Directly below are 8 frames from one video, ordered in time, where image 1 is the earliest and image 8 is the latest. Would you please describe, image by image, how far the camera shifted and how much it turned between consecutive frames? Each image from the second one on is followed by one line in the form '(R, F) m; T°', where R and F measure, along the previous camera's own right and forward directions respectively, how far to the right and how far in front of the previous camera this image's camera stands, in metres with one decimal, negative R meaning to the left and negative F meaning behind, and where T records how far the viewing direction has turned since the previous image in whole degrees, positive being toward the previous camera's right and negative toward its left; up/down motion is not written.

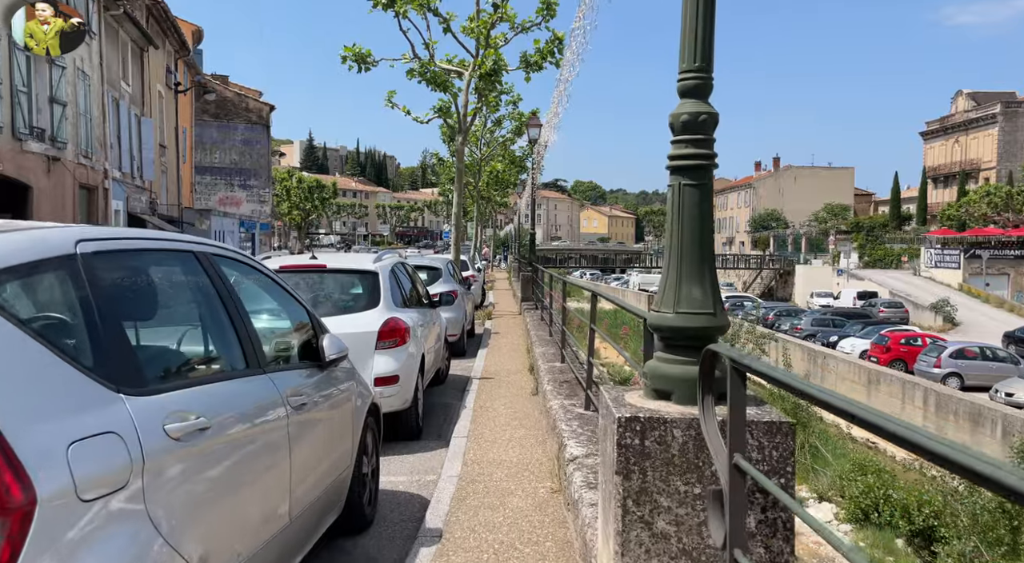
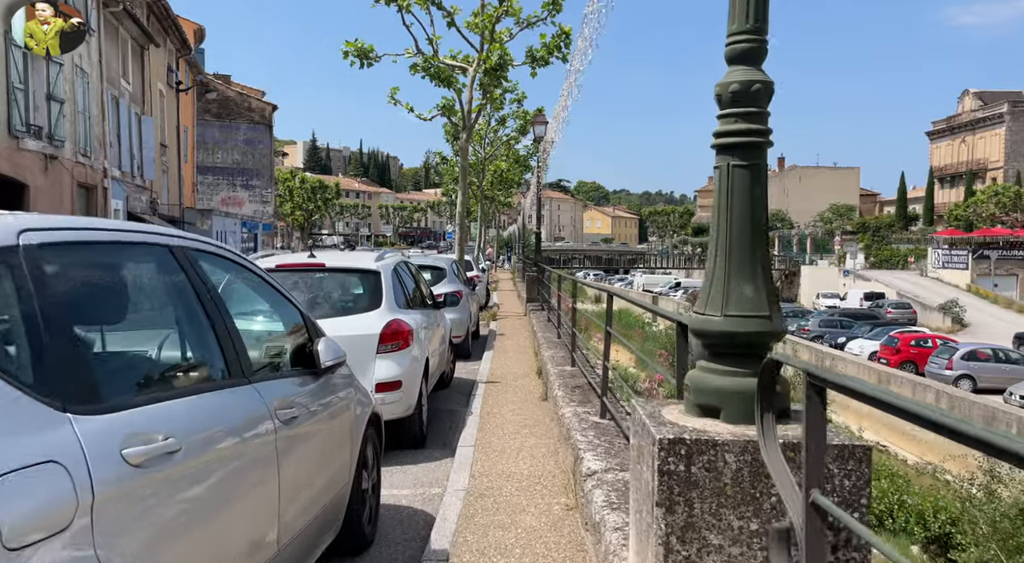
(0.0, +0.3) m; 0°
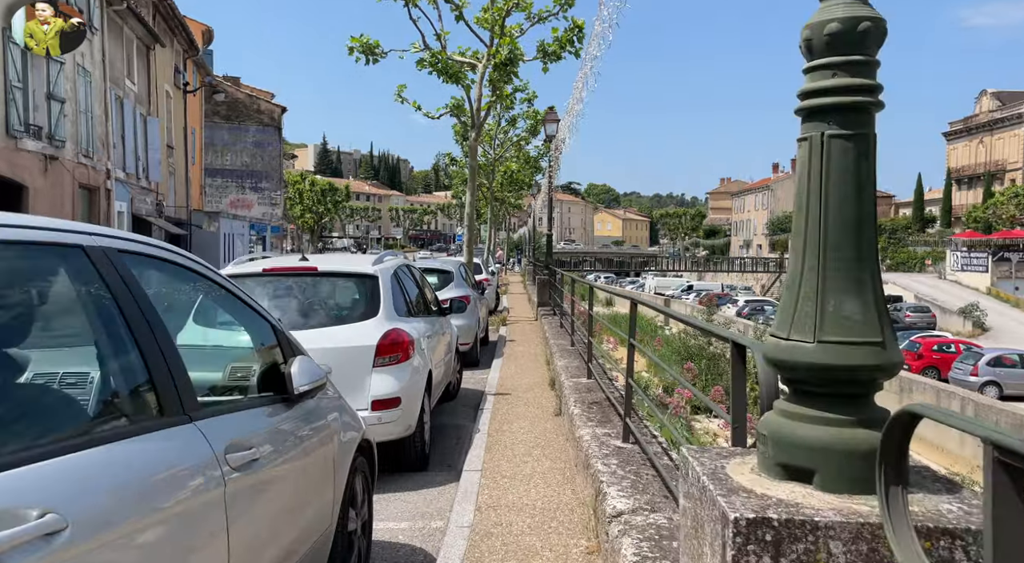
(0.0, +0.5) m; -1°
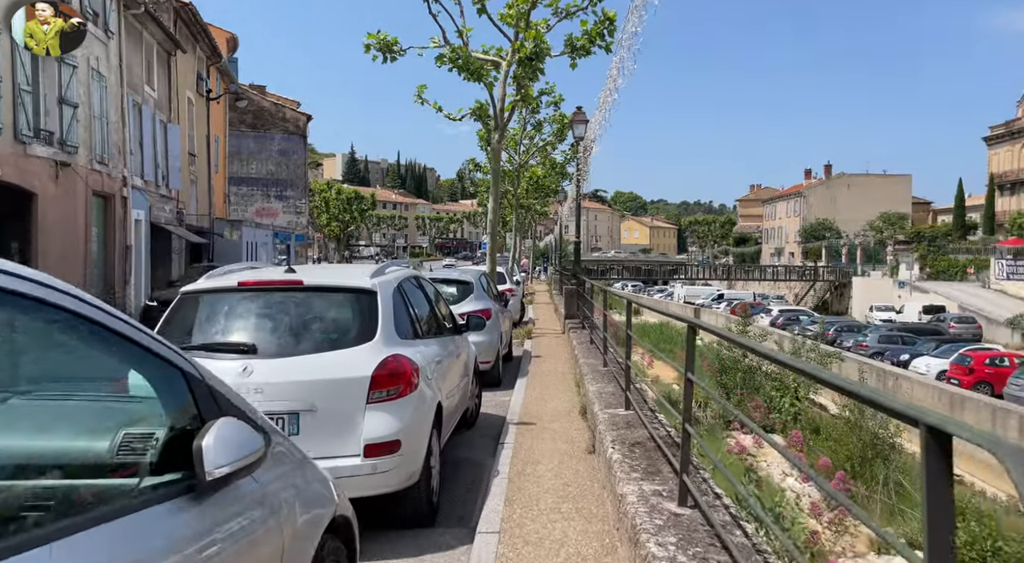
(0.0, +0.9) m; -2°
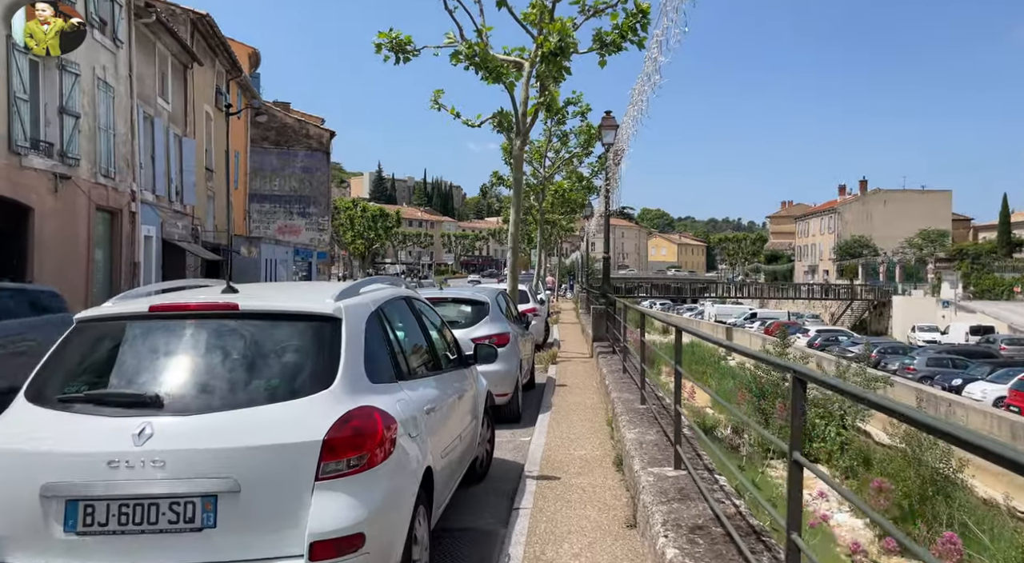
(+0.1, +1.2) m; -2°
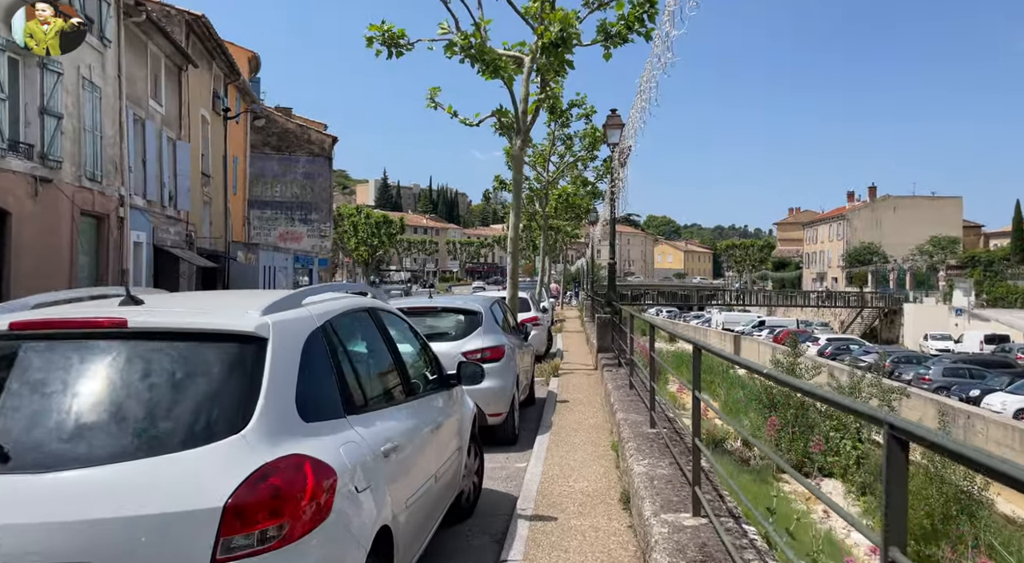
(+0.1, +0.7) m; 0°
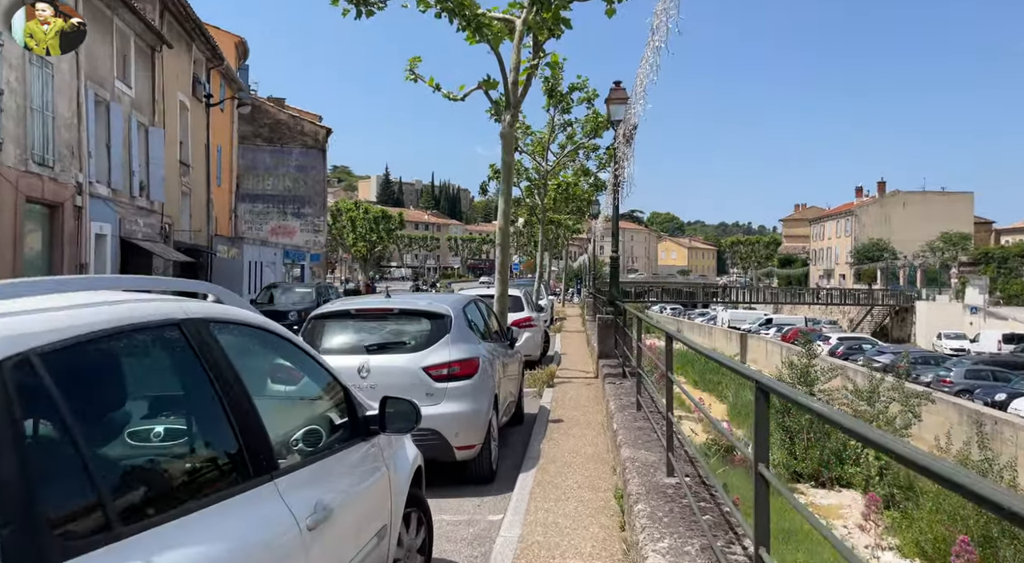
(+0.2, +1.6) m; 0°
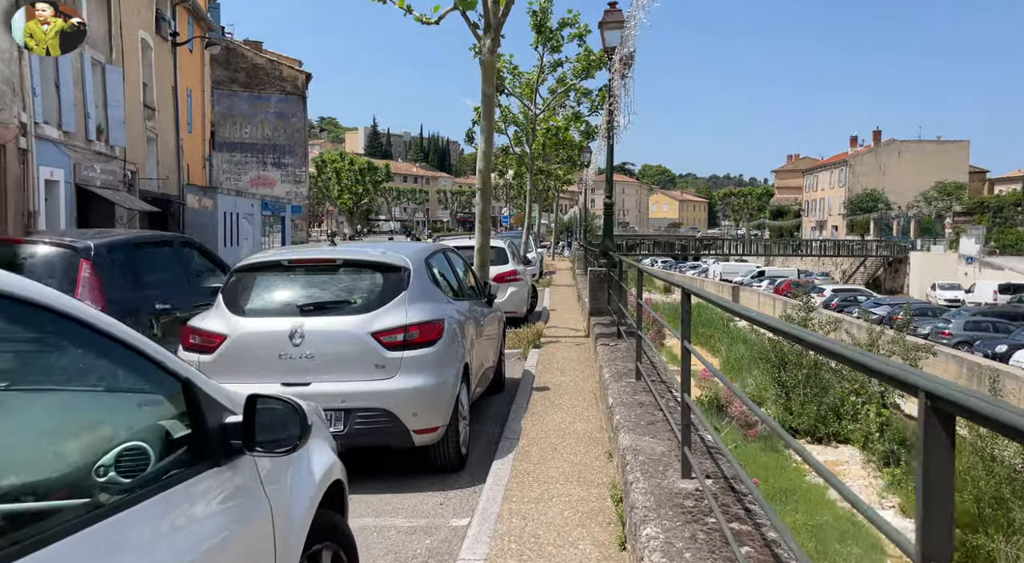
(+0.1, +1.1) m; +1°
